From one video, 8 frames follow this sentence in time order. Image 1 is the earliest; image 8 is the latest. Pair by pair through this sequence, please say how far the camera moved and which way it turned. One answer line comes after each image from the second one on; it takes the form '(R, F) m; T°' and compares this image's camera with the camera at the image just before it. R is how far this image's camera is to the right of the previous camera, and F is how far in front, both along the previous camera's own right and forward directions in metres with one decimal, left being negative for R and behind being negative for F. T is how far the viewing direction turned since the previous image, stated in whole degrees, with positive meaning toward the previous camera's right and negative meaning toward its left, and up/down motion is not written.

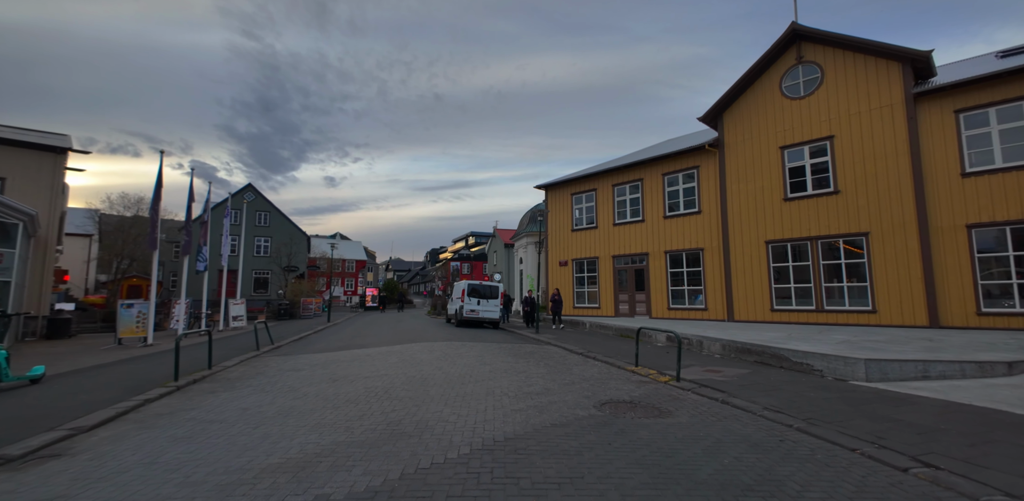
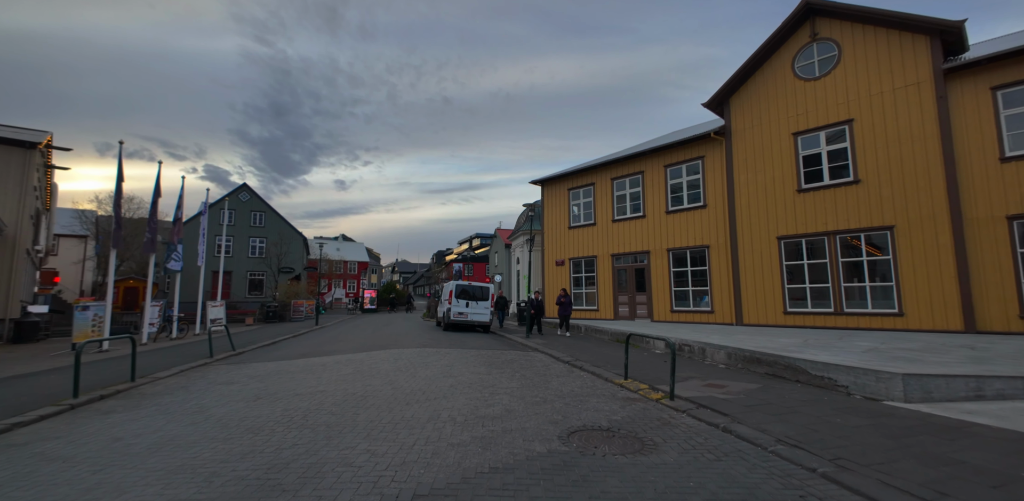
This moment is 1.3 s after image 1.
(+0.8, +1.3) m; -1°
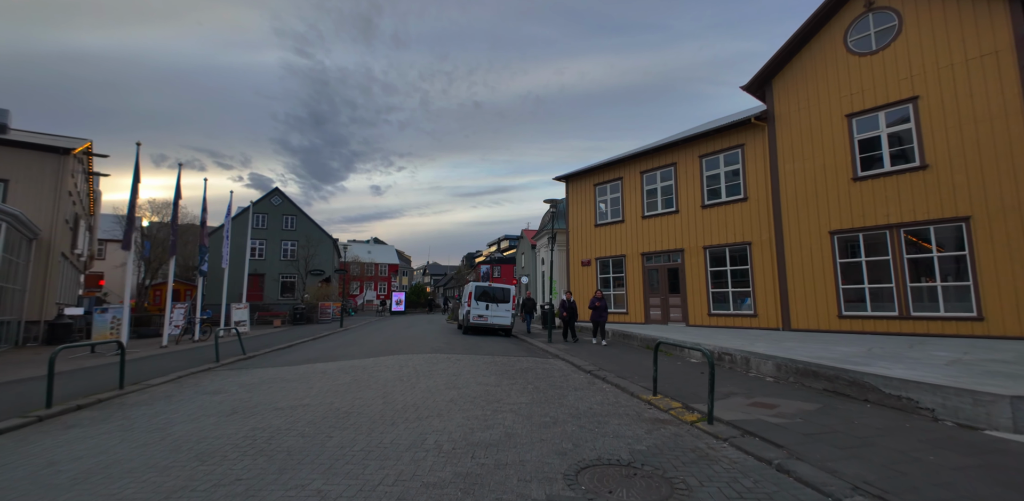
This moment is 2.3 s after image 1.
(+0.4, +1.0) m; -4°
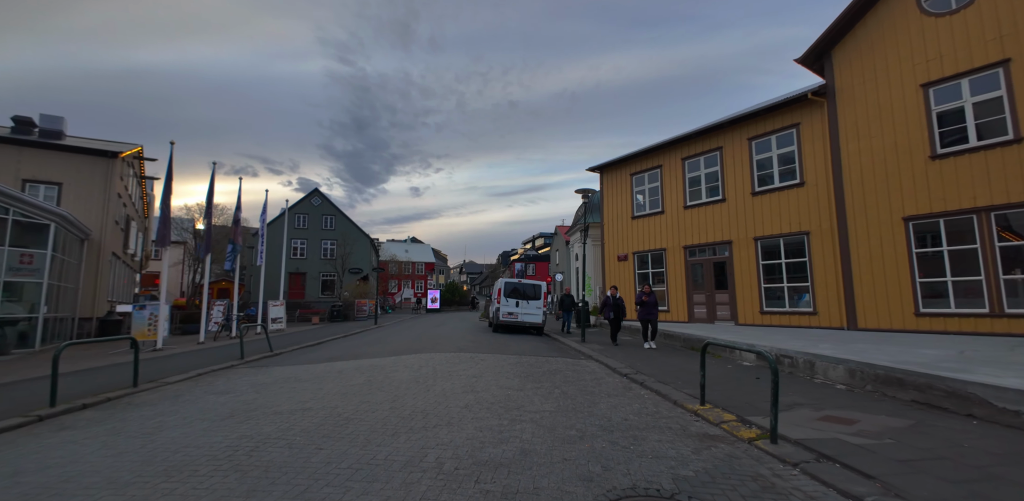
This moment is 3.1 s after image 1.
(+0.2, +0.8) m; -5°
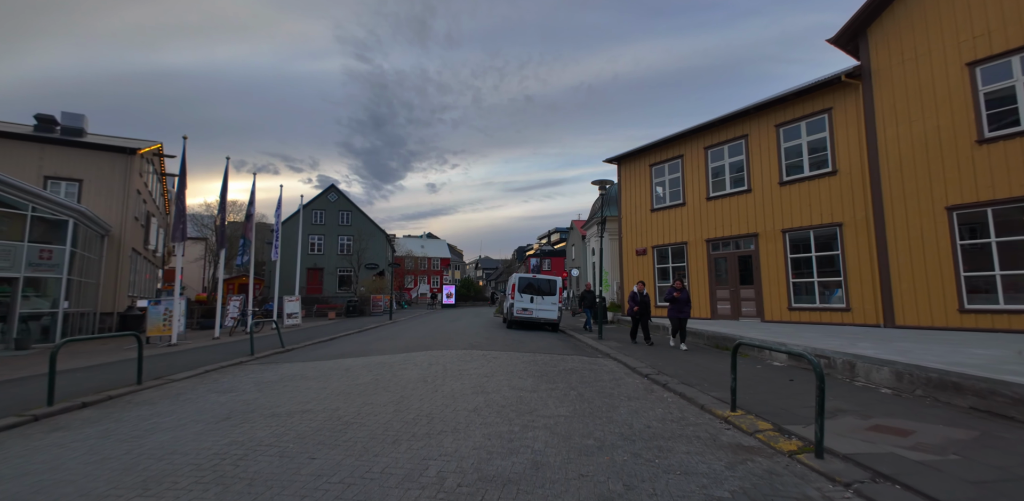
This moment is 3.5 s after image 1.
(+0.1, +0.4) m; -2°
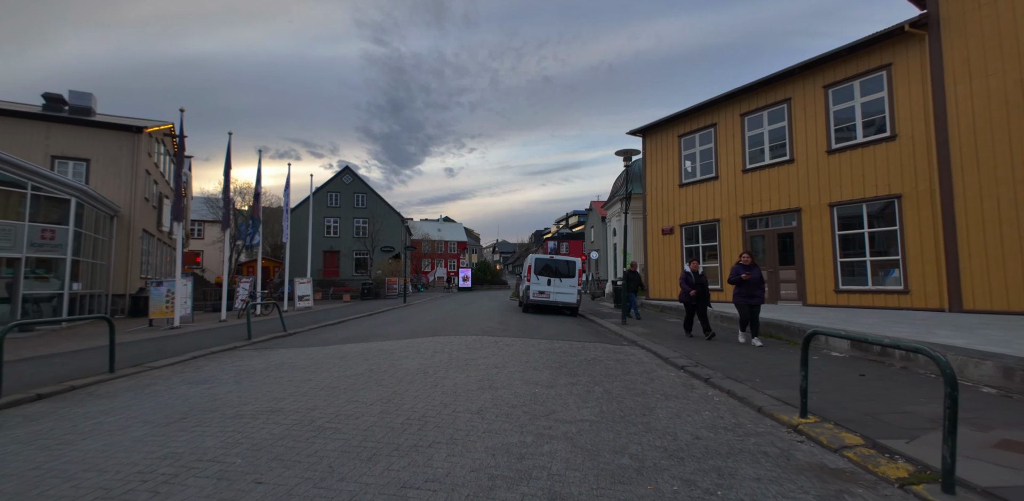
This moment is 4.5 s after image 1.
(+0.1, +1.1) m; -2°
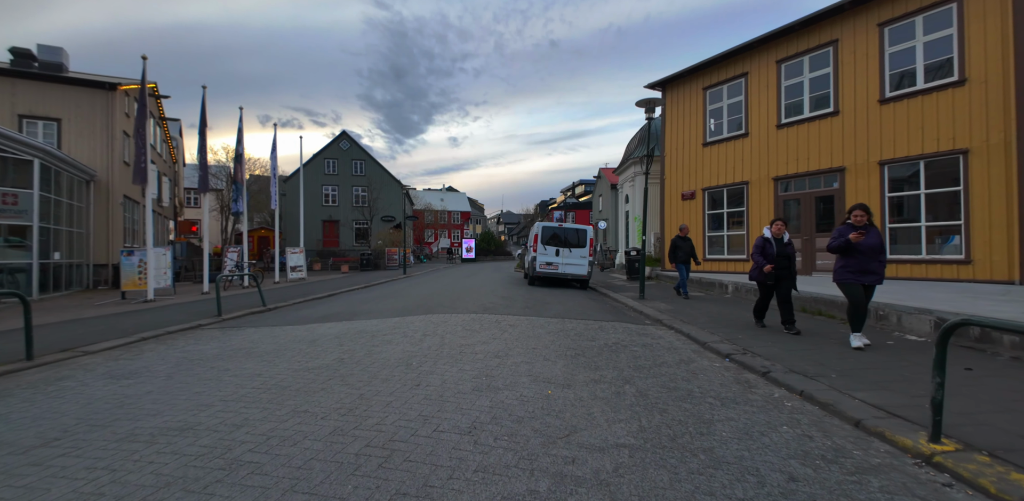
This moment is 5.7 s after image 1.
(0.0, +1.4) m; -1°
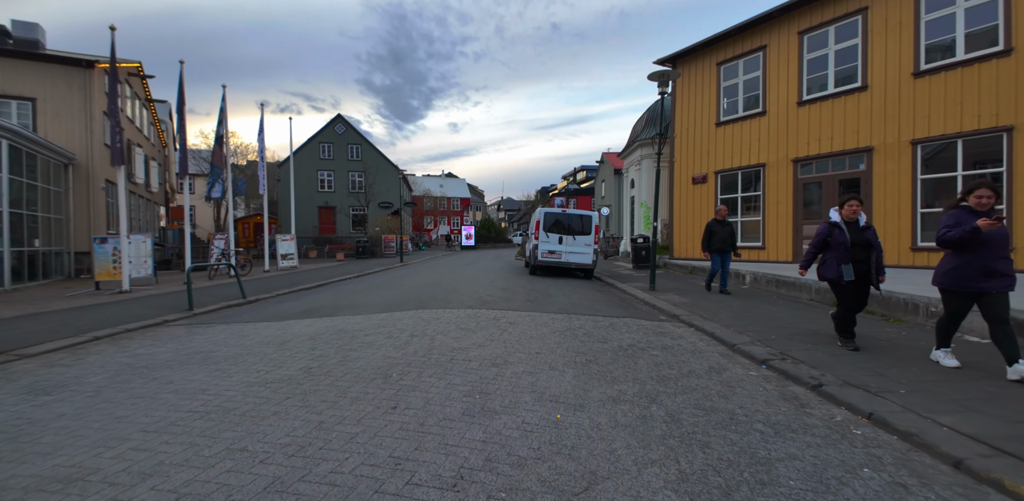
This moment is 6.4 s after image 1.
(0.0, +0.8) m; 0°
